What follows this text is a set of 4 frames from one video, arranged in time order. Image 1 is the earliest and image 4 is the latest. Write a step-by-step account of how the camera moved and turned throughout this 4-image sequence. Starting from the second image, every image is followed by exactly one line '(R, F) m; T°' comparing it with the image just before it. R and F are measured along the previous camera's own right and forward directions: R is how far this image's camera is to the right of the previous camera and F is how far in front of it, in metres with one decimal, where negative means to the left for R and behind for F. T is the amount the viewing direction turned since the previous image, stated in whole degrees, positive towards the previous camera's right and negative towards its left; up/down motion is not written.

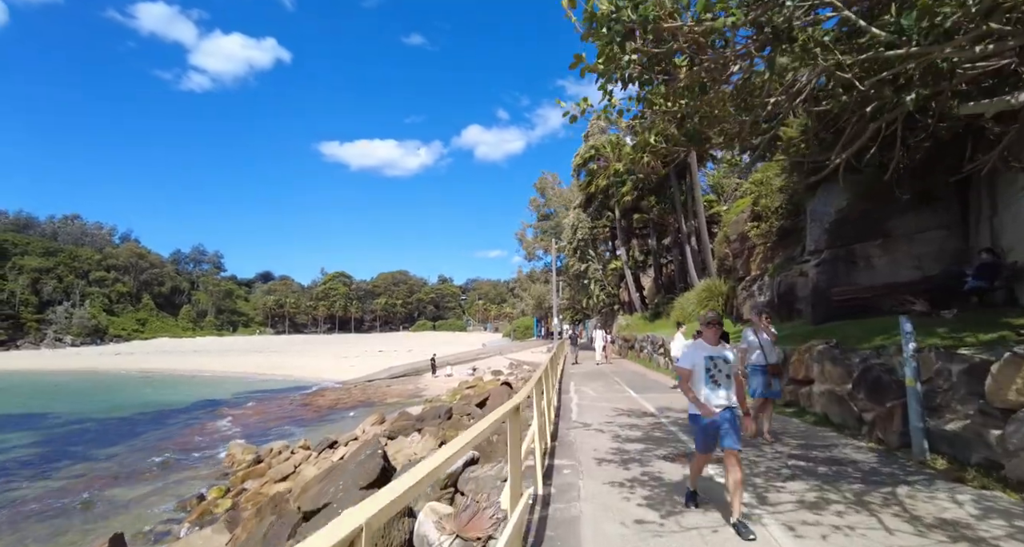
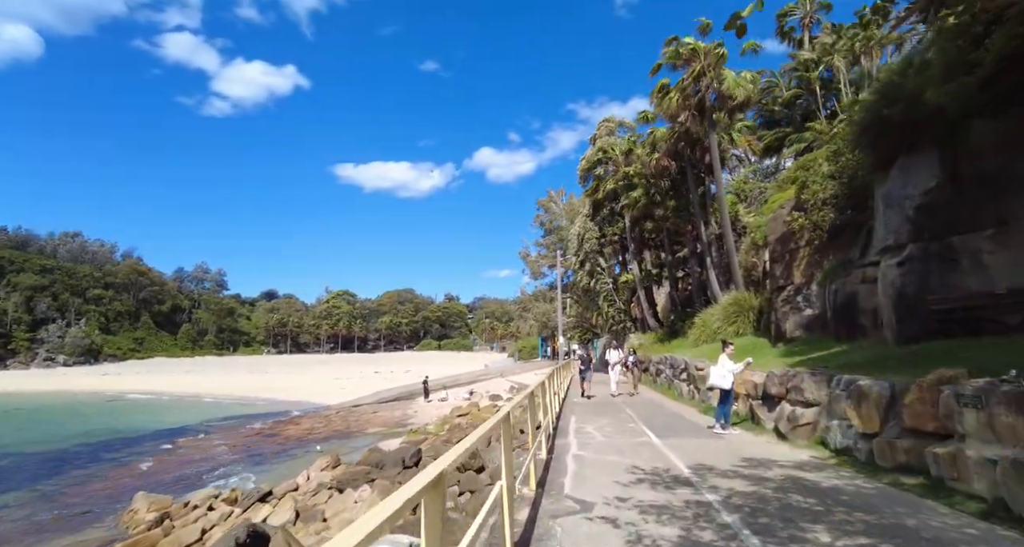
(+0.6, +3.4) m; -1°
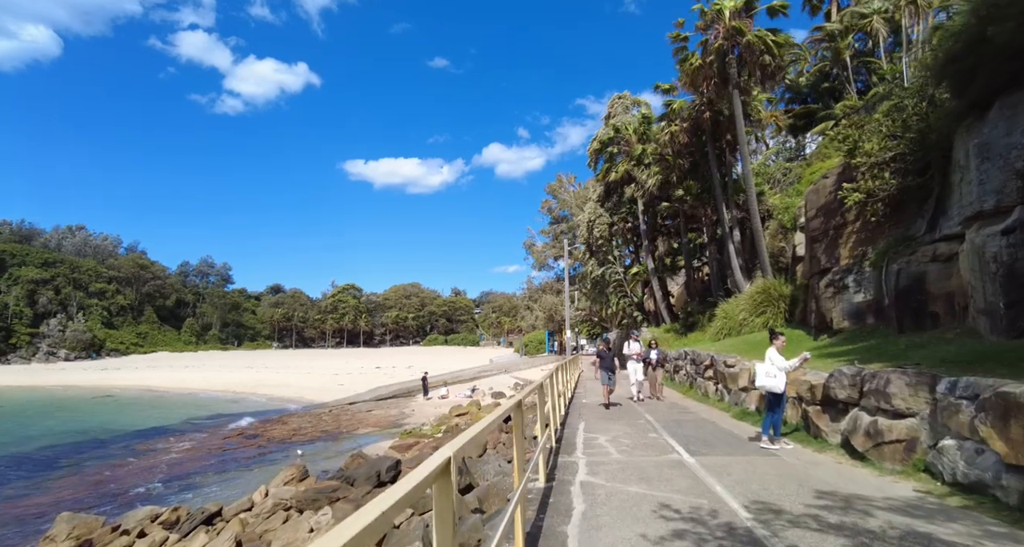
(+0.3, +2.2) m; -1°
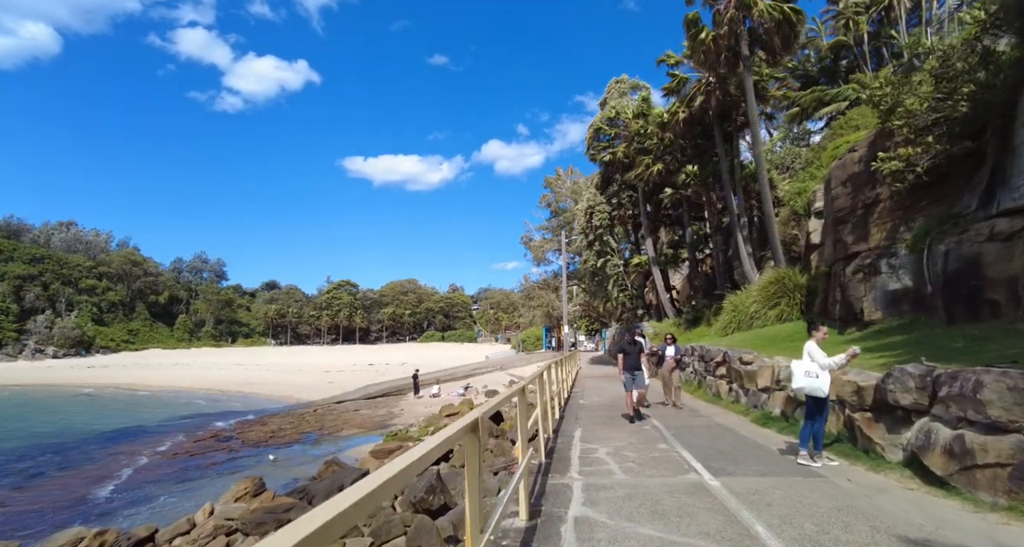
(+0.3, +1.6) m; 0°
